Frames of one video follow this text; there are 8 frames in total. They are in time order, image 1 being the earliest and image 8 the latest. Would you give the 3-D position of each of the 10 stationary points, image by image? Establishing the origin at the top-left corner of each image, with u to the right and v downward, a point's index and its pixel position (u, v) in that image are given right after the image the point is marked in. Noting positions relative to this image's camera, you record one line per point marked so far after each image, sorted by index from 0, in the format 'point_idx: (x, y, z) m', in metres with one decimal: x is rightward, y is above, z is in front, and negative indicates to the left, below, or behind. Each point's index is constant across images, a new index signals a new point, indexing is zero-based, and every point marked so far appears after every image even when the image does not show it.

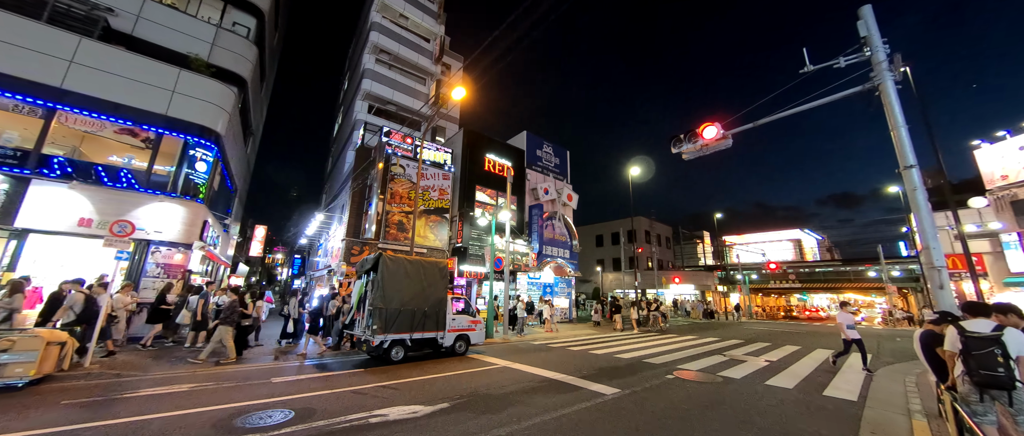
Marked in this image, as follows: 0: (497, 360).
0: (-0.5, -4.3, +9.8) m
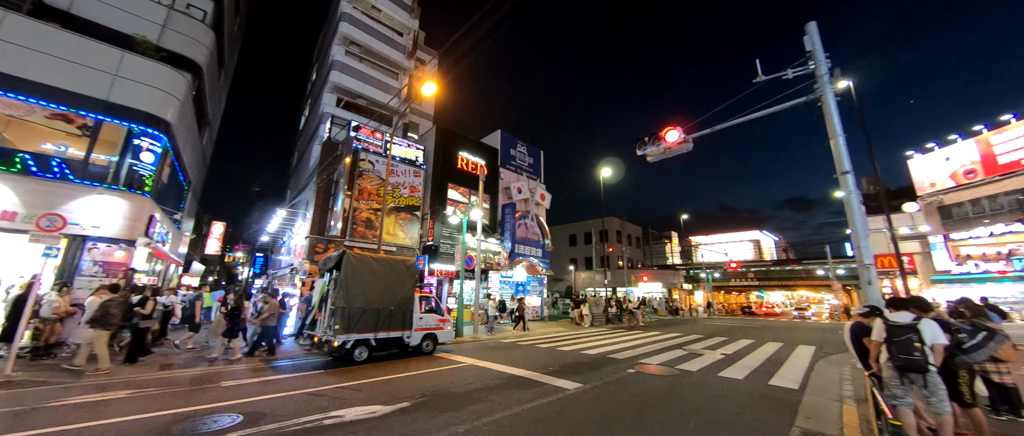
0: (-1.4, -4.2, +9.7) m
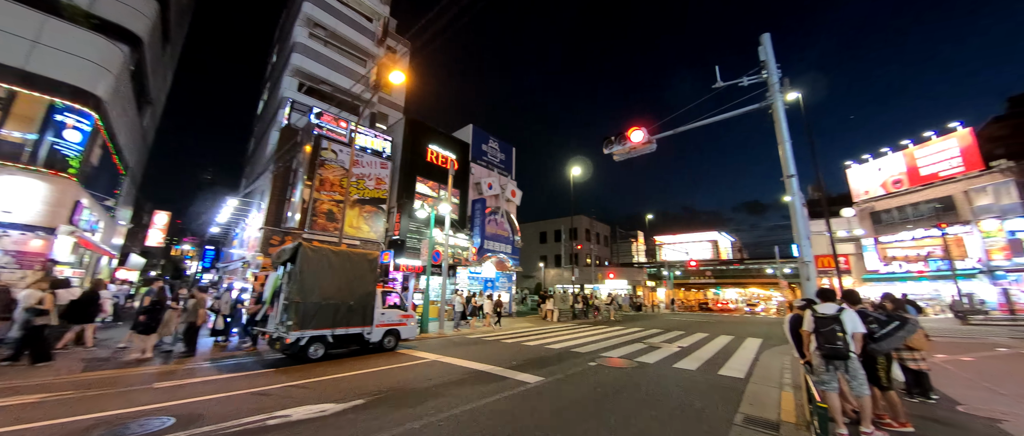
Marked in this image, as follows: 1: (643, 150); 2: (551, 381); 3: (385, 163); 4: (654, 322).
0: (-2.5, -4.0, +9.5) m
1: (+3.6, +1.8, +8.9) m
2: (+0.8, -3.3, +6.5) m
3: (-6.3, +2.7, +16.1) m
4: (+8.2, -6.0, +18.8) m
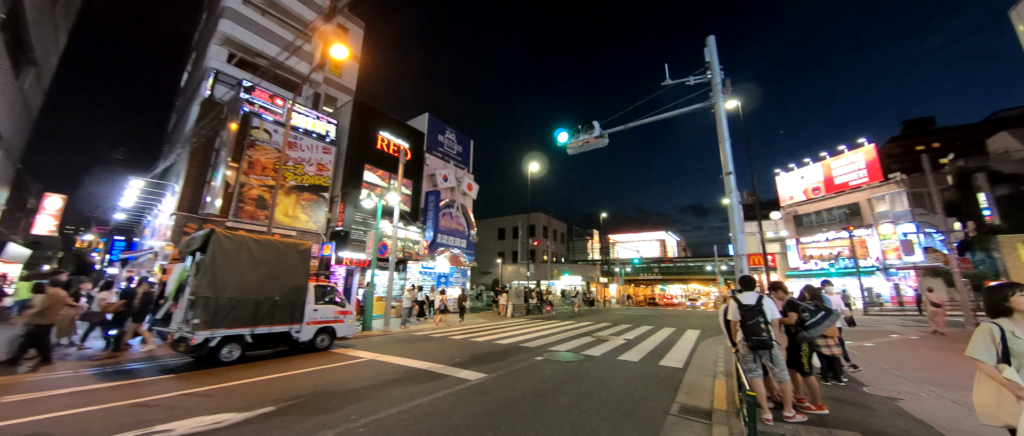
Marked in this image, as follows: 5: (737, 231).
0: (-4.0, -3.7, +8.8) m
1: (+2.3, +2.0, +8.9) m
2: (-0.4, -3.1, +6.2) m
3: (-8.4, +3.2, +14.8) m
4: (+5.5, -5.9, +19.3) m
5: (+4.5, -0.3, +6.5) m
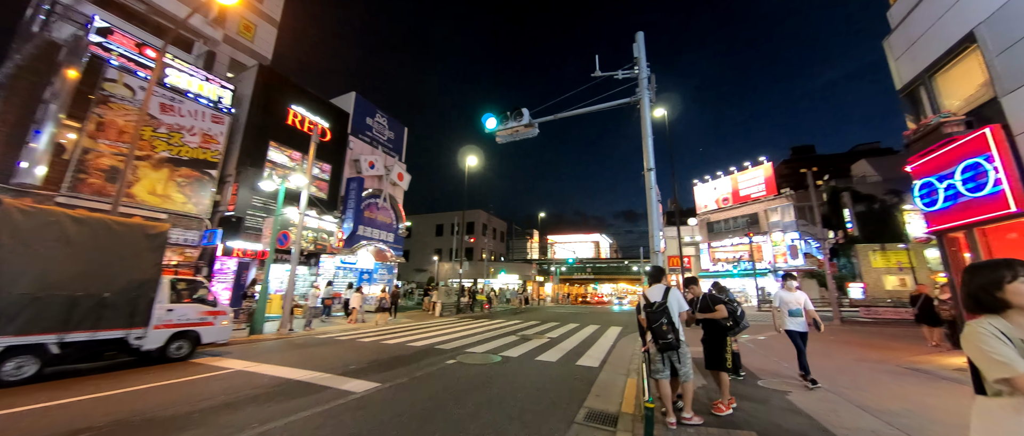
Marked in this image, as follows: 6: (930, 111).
0: (-6.1, -3.2, +7.2) m
1: (+0.3, +2.2, +8.4) m
2: (-2.0, -2.8, +5.3) m
3: (-11.1, +3.9, +12.4) m
4: (+1.3, -5.7, +19.2) m
5: (+2.8, -0.2, +6.4) m
6: (+7.5, +1.9, +5.8) m
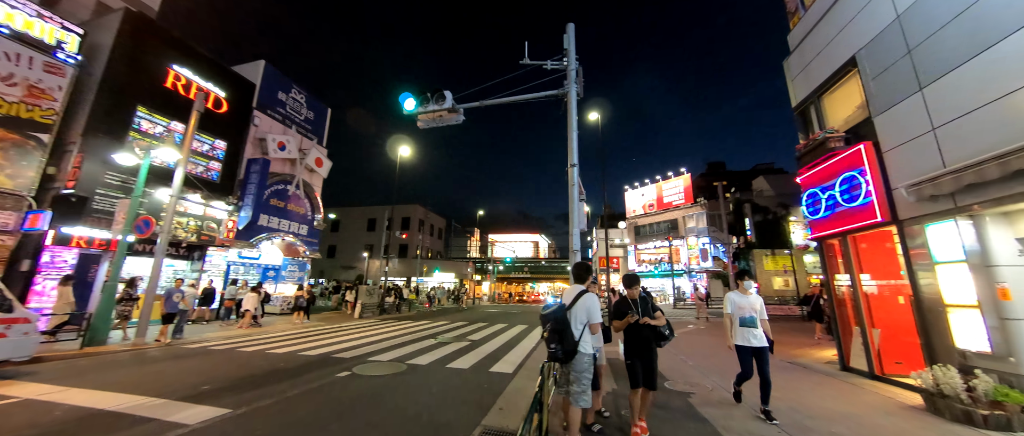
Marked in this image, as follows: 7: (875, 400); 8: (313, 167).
0: (-7.8, -2.8, +5.4) m
1: (-1.5, +2.4, +7.6) m
2: (-3.5, -2.5, +4.2) m
3: (-13.4, +4.5, +9.6) m
4: (-2.7, -5.5, +18.5) m
5: (+1.2, -0.2, +6.2) m
6: (+6.0, +1.8, +6.4) m
7: (+4.9, -2.4, +4.4) m
8: (-10.9, +2.8, +17.8) m
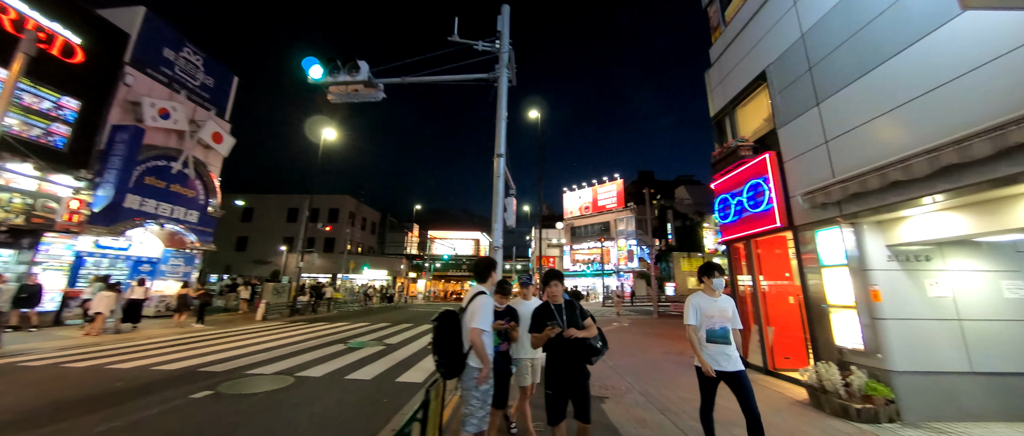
0: (-9.1, -2.3, +3.4) m
1: (-3.0, +2.6, +6.7) m
2: (-4.6, -2.3, +3.0) m
3: (-15.0, +5.3, +6.6) m
4: (-6.4, -5.2, +17.2) m
5: (-0.2, -0.1, +5.7) m
6: (+4.6, +1.7, +6.8) m
7: (+3.6, -2.5, +4.6) m
8: (-14.1, +3.5, +15.1) m
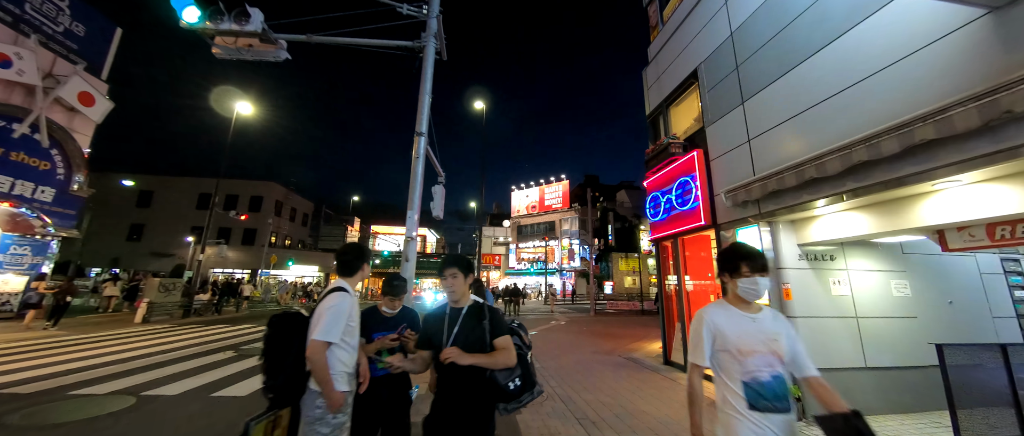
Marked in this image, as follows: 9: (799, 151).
0: (-10.0, -1.8, +1.4) m
1: (-4.3, +2.9, +5.5) m
2: (-5.5, -1.9, +1.6) m
3: (-16.0, +6.0, +3.6) m
4: (-9.5, -4.7, +15.4) m
5: (-1.5, +0.1, +5.0) m
6: (+3.2, +1.7, +6.8) m
7: (+2.4, -2.5, +4.5) m
8: (-16.4, +4.3, +12.2) m
9: (+3.3, +0.8, +3.7) m
